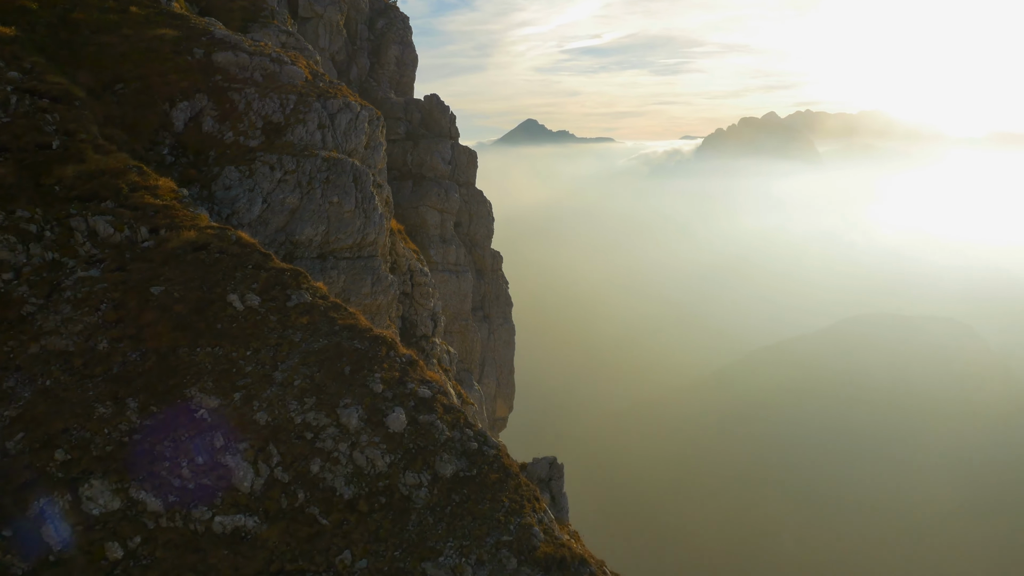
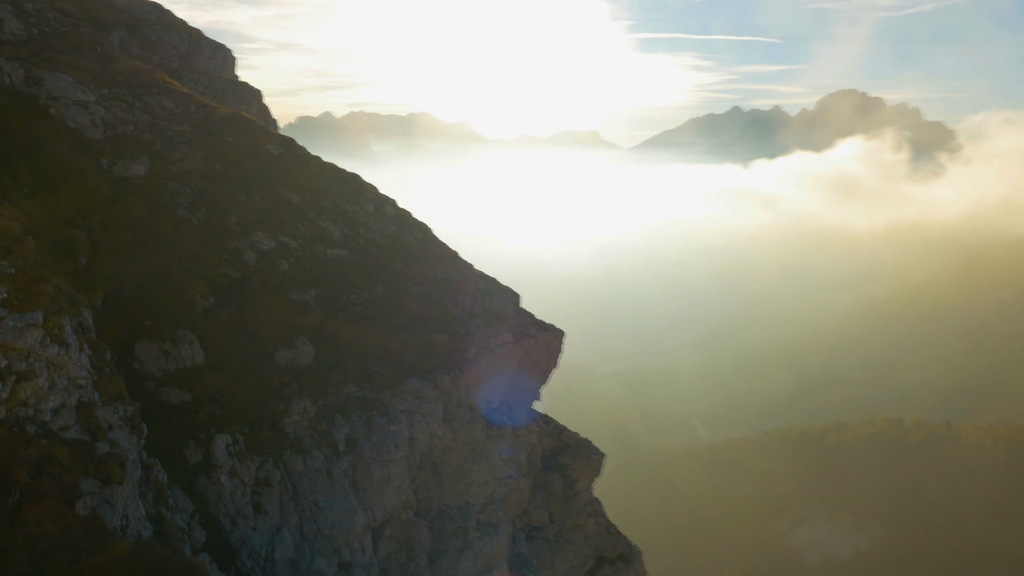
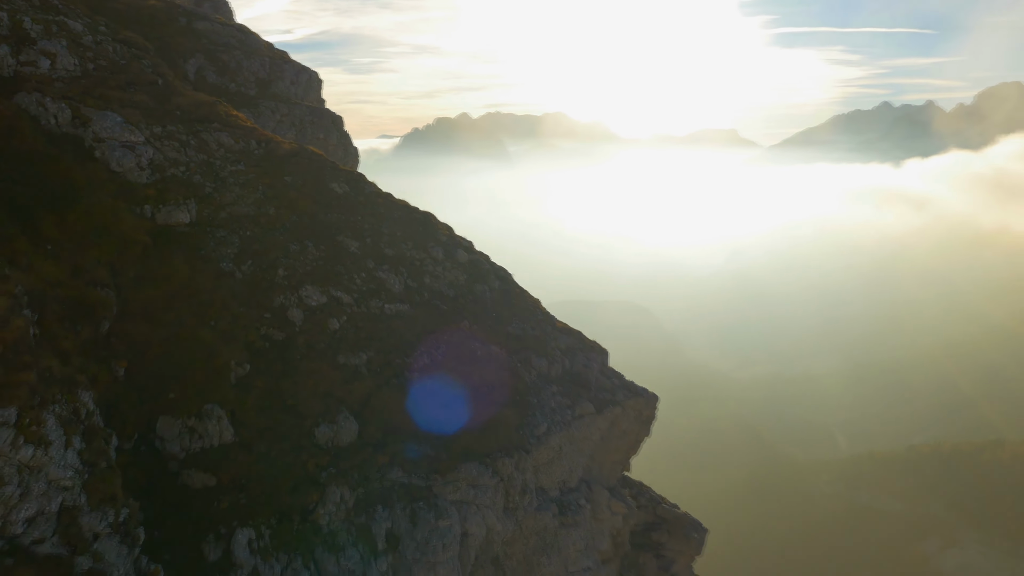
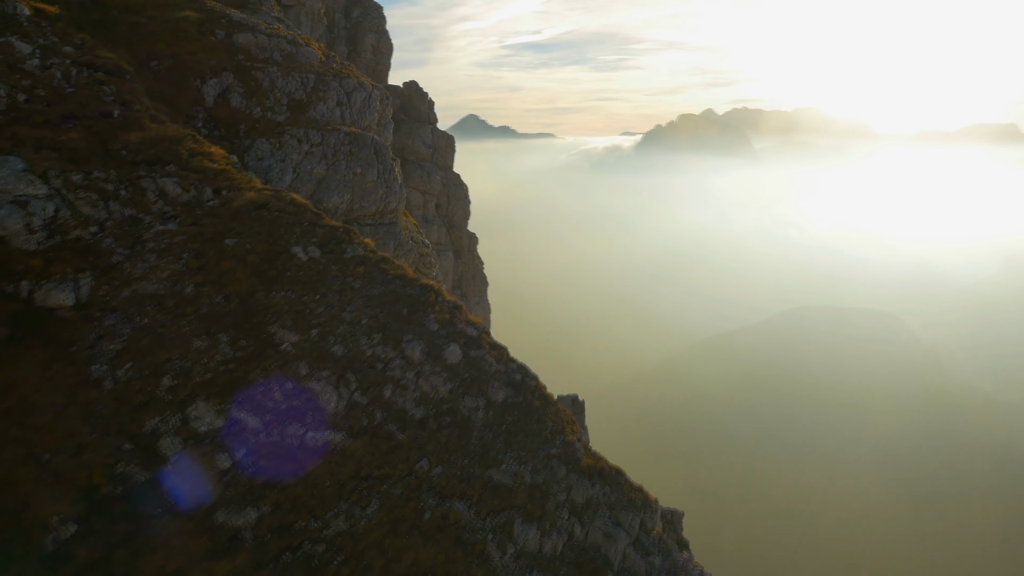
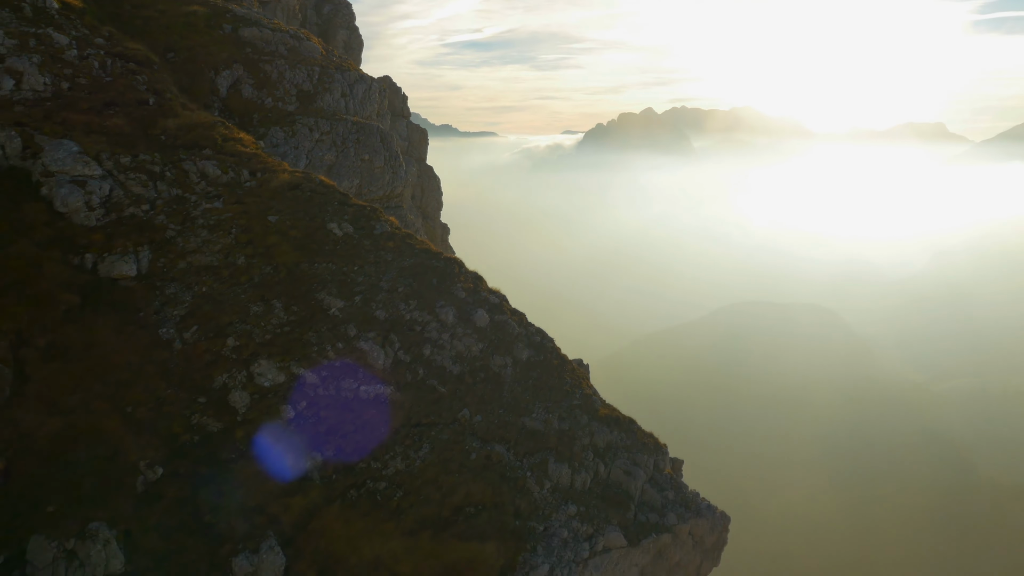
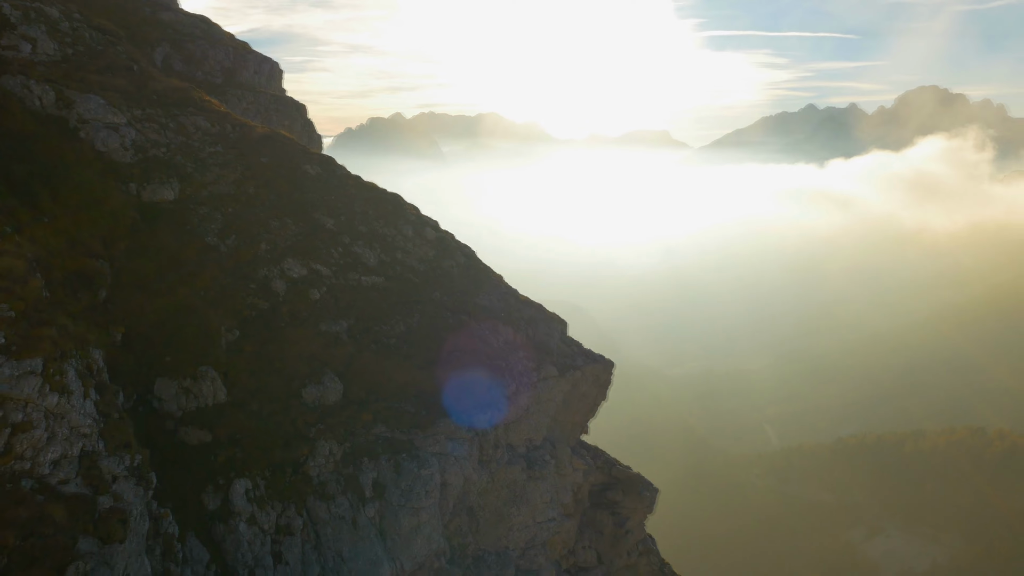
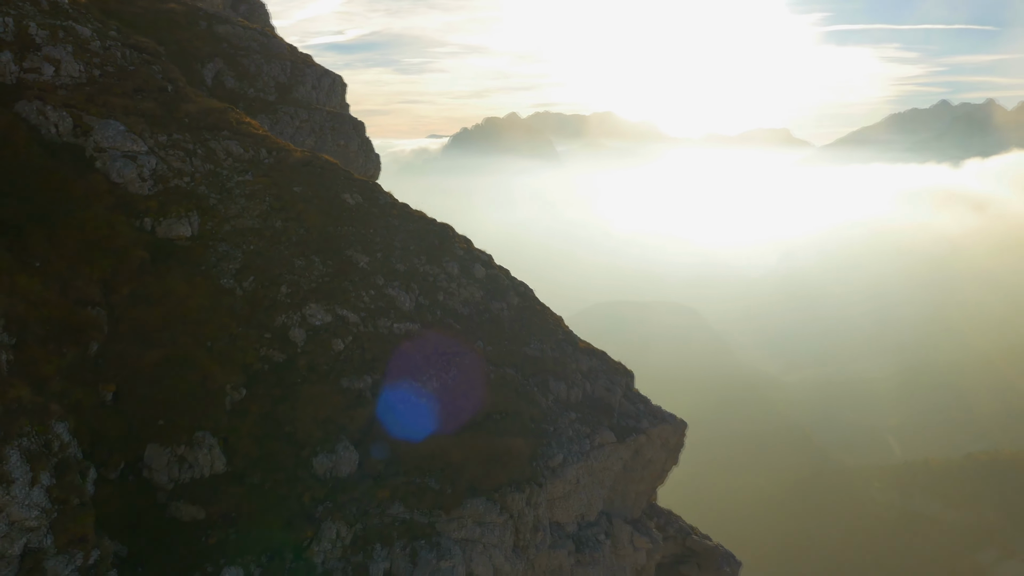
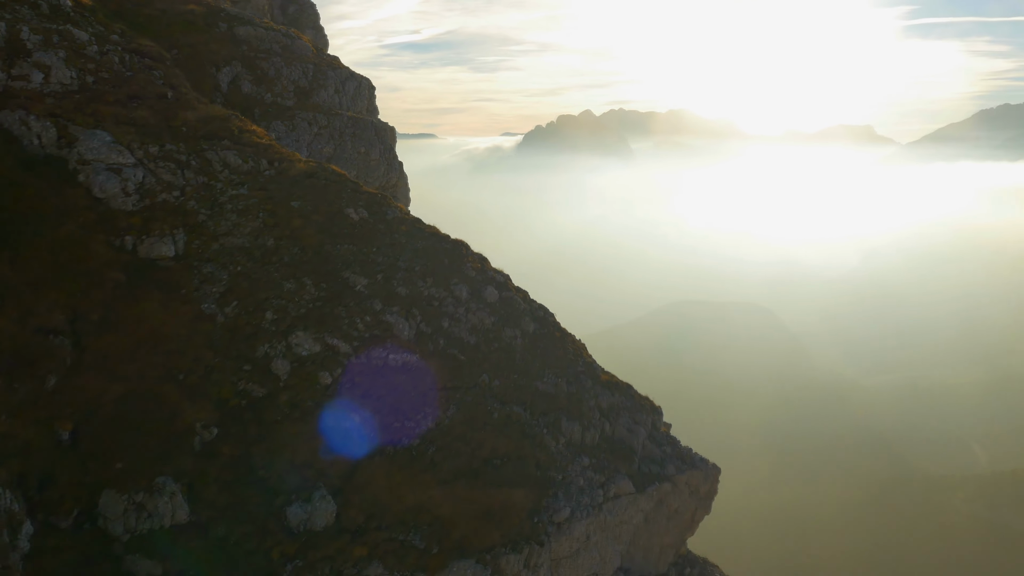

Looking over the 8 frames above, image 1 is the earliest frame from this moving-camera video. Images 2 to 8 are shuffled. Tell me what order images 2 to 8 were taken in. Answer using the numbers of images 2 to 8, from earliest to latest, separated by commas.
4, 5, 8, 7, 3, 6, 2
